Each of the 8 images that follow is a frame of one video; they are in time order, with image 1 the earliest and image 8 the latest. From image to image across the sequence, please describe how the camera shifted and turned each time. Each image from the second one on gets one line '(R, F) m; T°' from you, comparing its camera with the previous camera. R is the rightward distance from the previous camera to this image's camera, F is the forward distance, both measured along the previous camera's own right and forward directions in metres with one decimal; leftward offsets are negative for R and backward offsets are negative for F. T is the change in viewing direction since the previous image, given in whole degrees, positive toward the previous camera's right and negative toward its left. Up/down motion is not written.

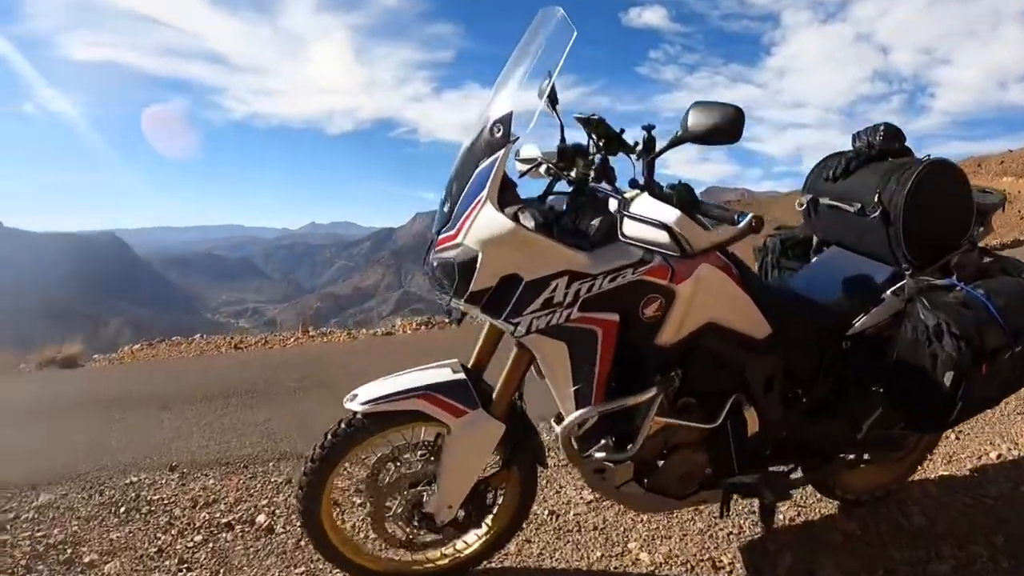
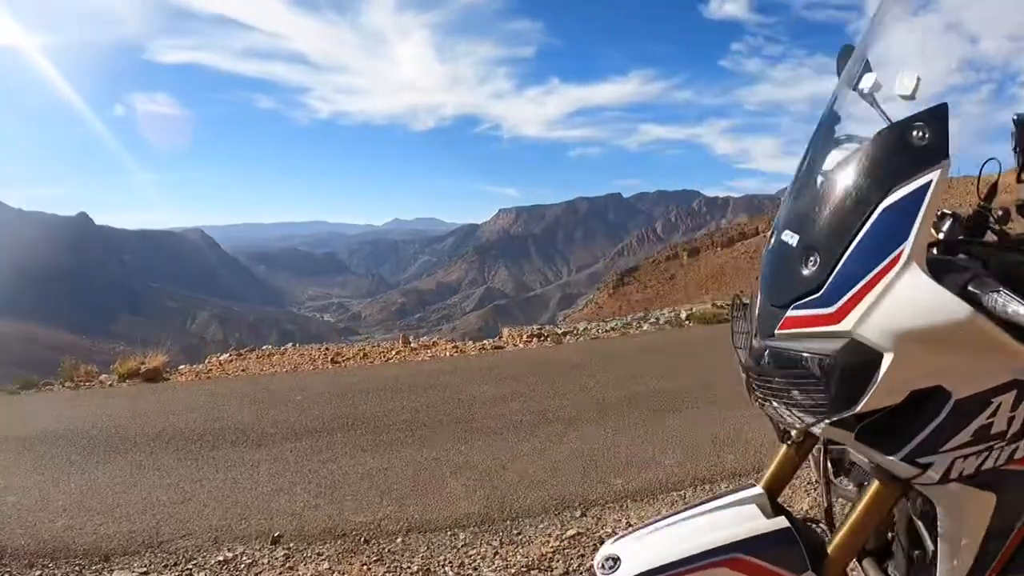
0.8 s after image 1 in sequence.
(-0.1, +0.2) m; -6°
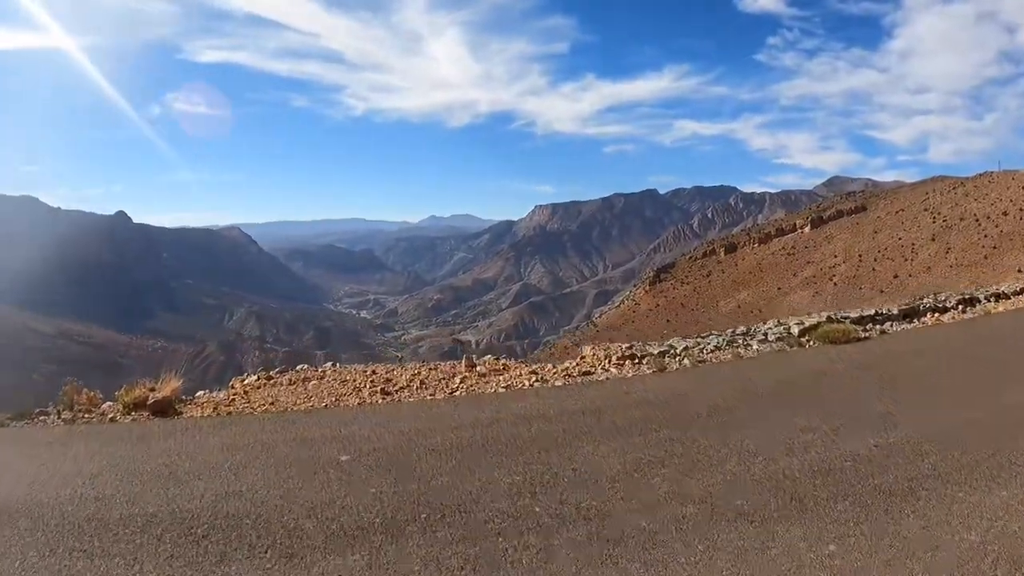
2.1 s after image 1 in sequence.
(-0.1, +0.3) m; -3°
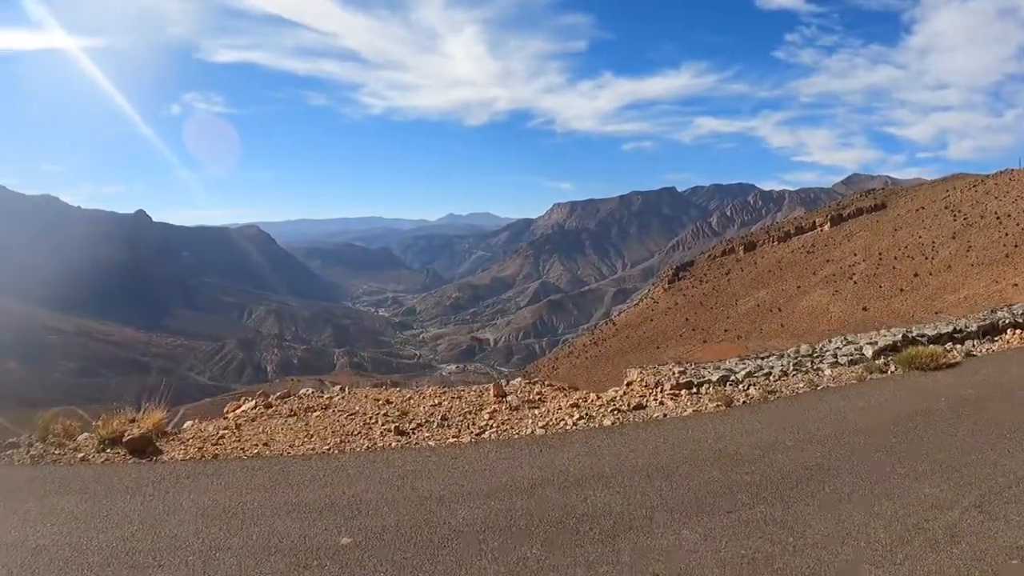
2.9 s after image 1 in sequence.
(-0.1, +0.2) m; -1°
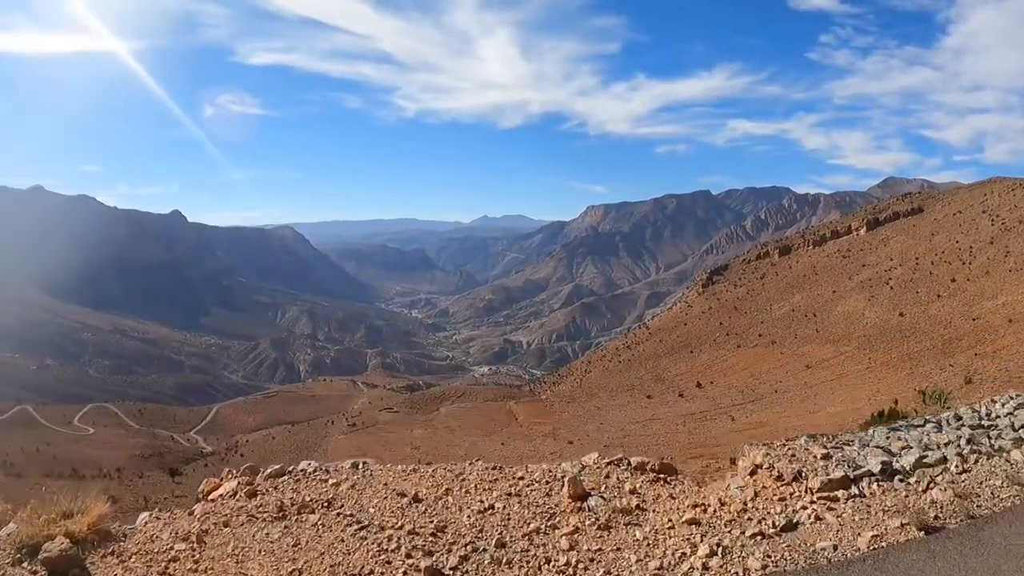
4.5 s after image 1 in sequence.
(-0.3, +0.5) m; -2°
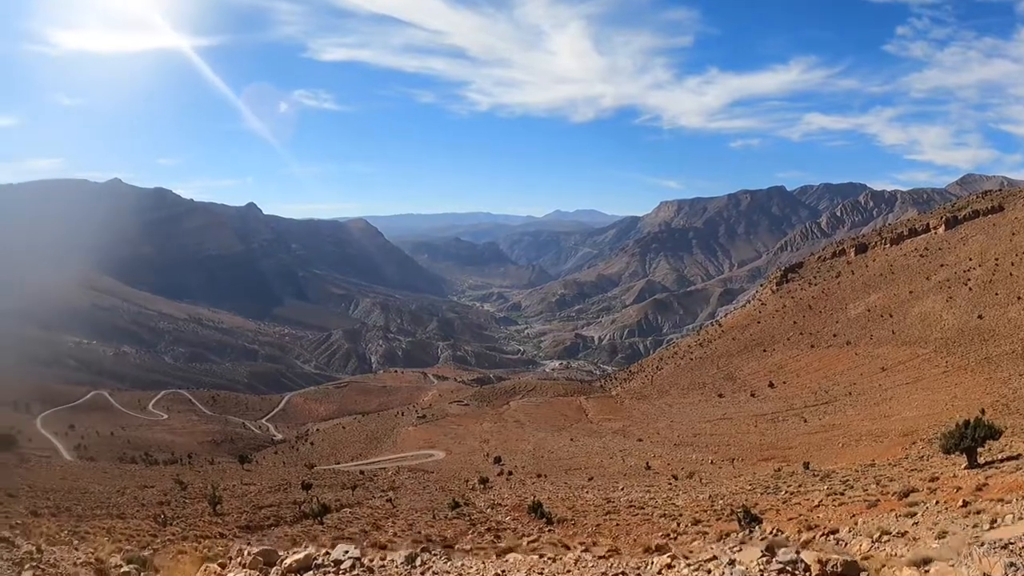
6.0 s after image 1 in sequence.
(-0.7, +0.5) m; -5°
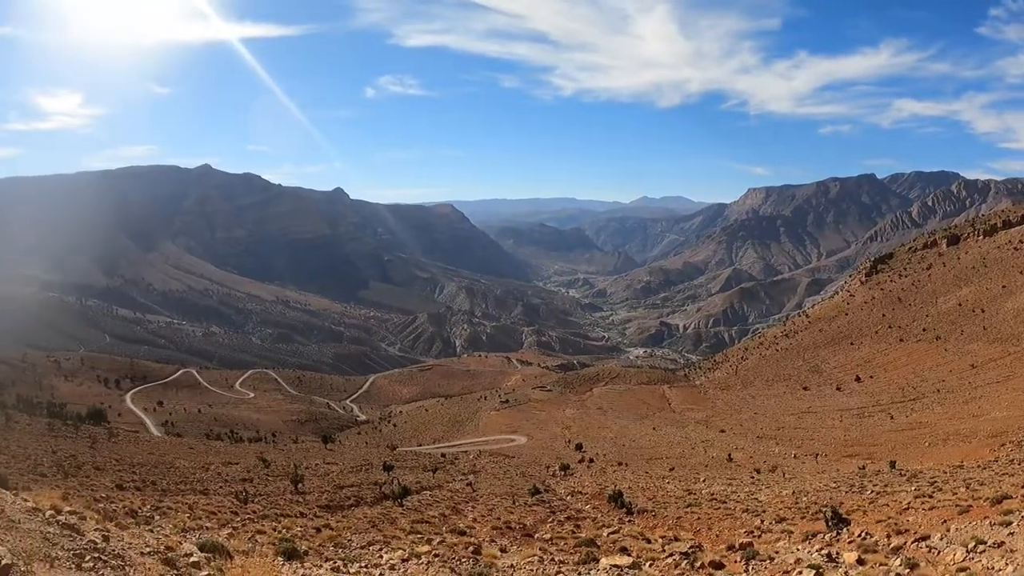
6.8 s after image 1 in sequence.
(-1.2, +0.2) m; -5°
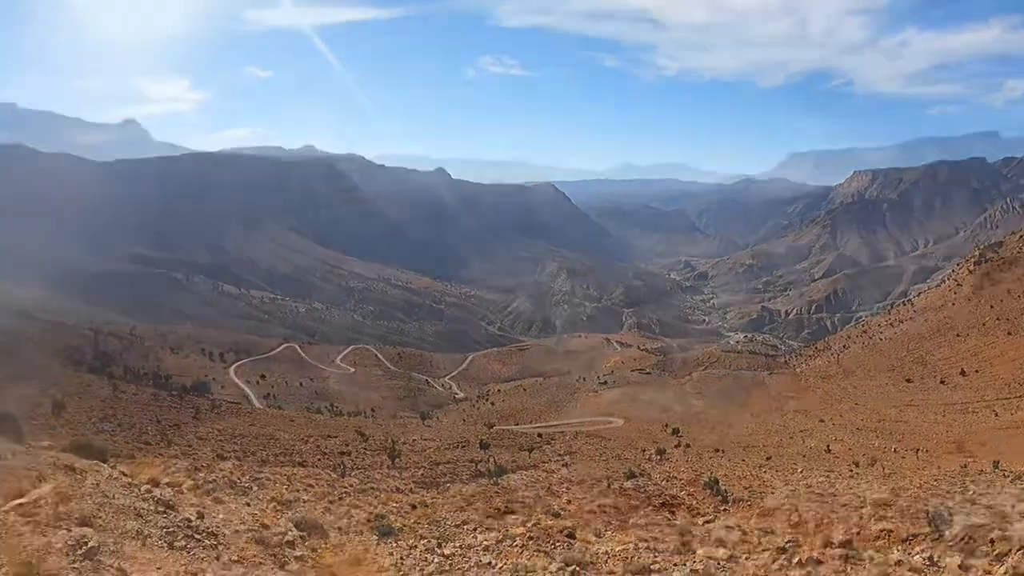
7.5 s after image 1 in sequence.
(-1.6, -0.7) m; -6°
